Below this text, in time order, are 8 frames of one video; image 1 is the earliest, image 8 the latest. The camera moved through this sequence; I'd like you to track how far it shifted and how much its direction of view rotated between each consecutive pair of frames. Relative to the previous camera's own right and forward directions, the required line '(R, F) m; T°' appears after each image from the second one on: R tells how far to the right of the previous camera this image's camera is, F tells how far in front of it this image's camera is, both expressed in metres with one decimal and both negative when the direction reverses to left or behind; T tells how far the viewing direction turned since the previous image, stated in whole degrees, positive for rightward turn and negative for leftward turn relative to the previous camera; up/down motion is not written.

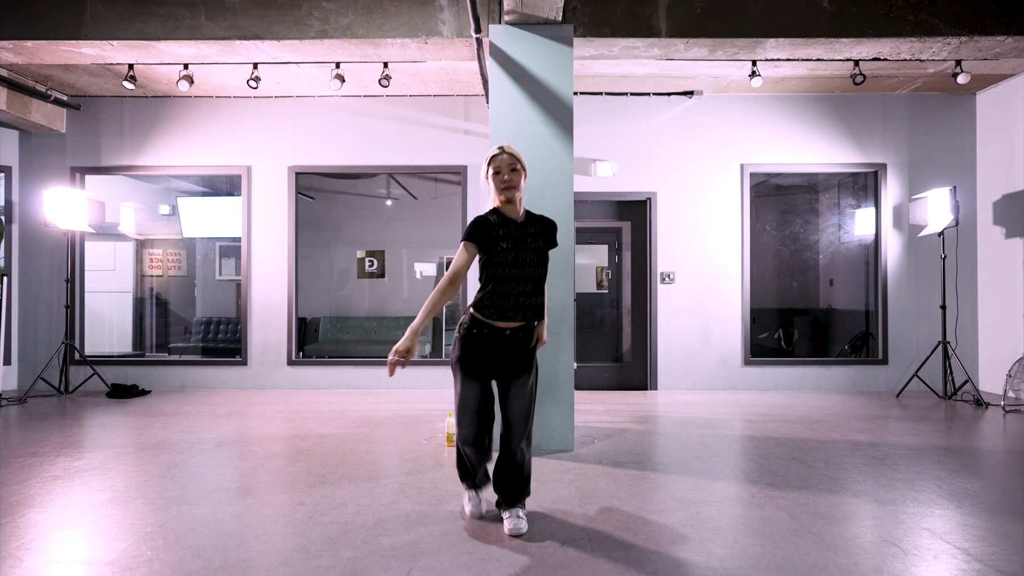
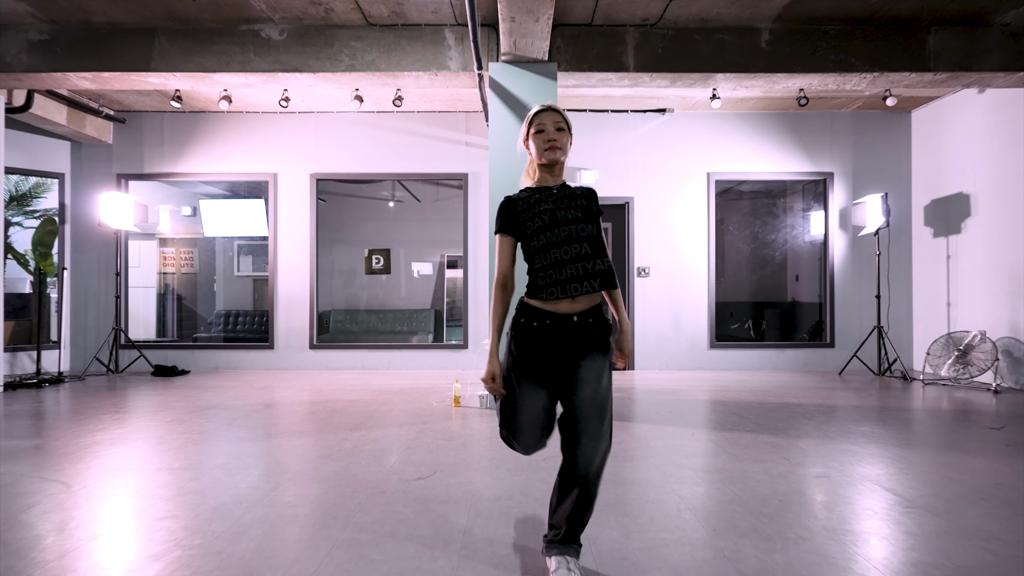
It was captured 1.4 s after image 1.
(0.0, -0.8) m; +1°
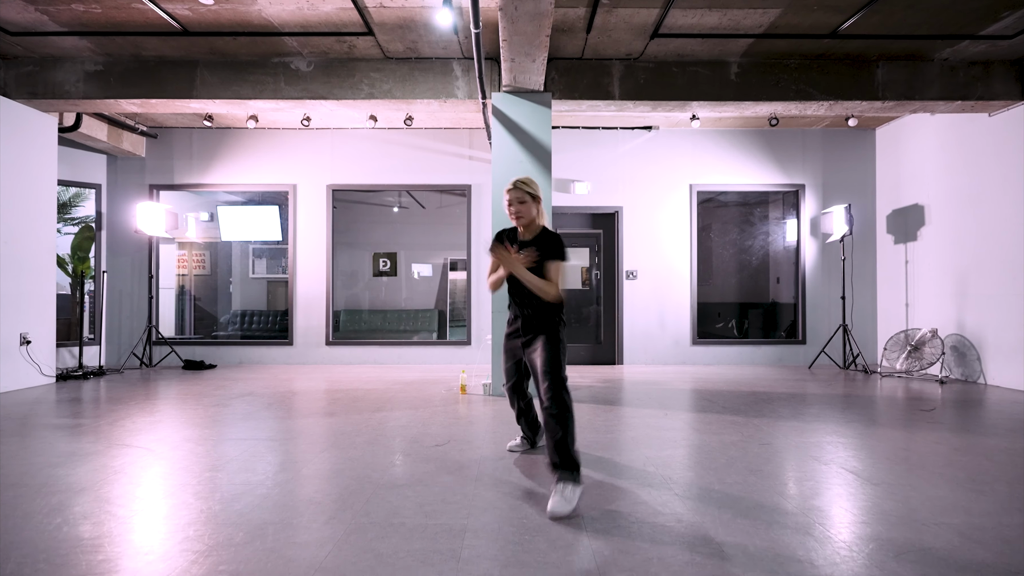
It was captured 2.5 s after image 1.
(0.0, -0.6) m; 0°
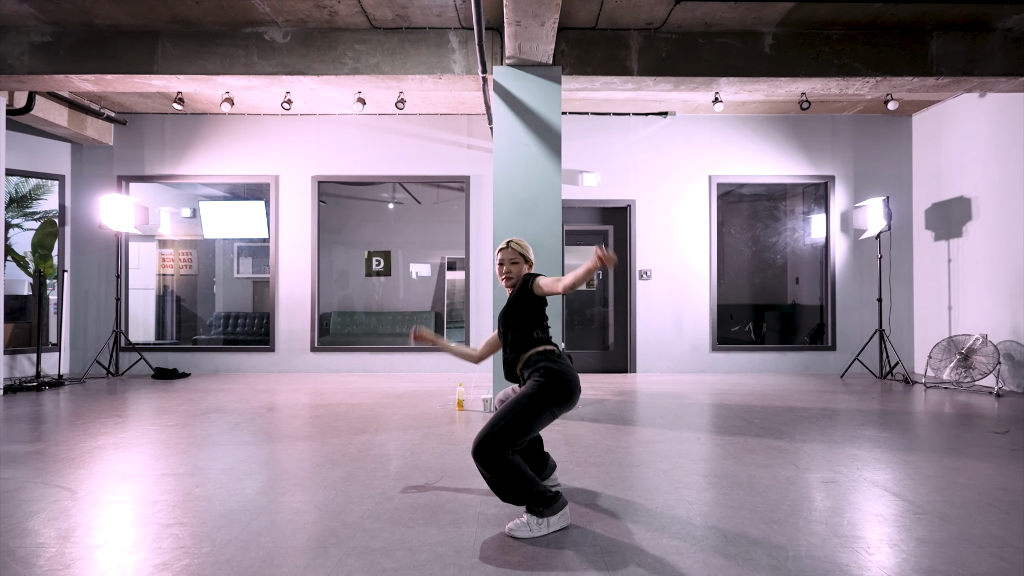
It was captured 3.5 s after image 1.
(0.0, +0.6) m; 0°
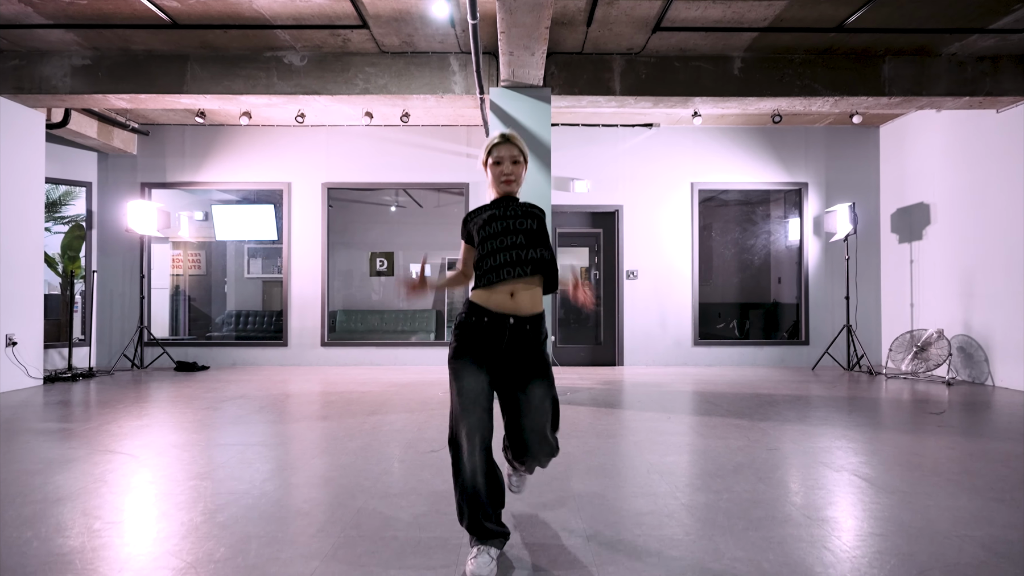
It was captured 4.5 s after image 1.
(0.0, -0.5) m; 0°
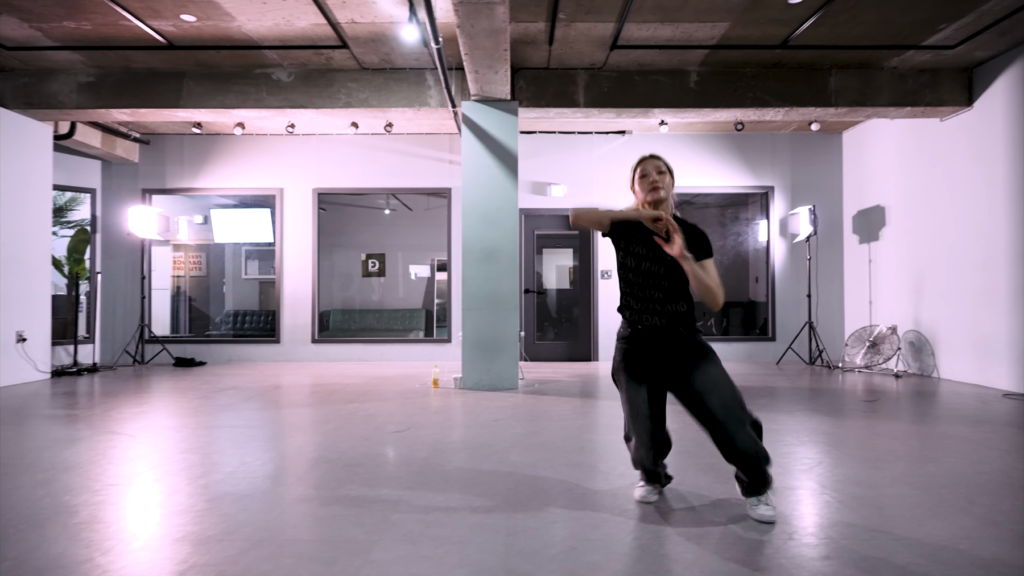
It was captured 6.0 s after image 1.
(+0.3, -0.4) m; 0°
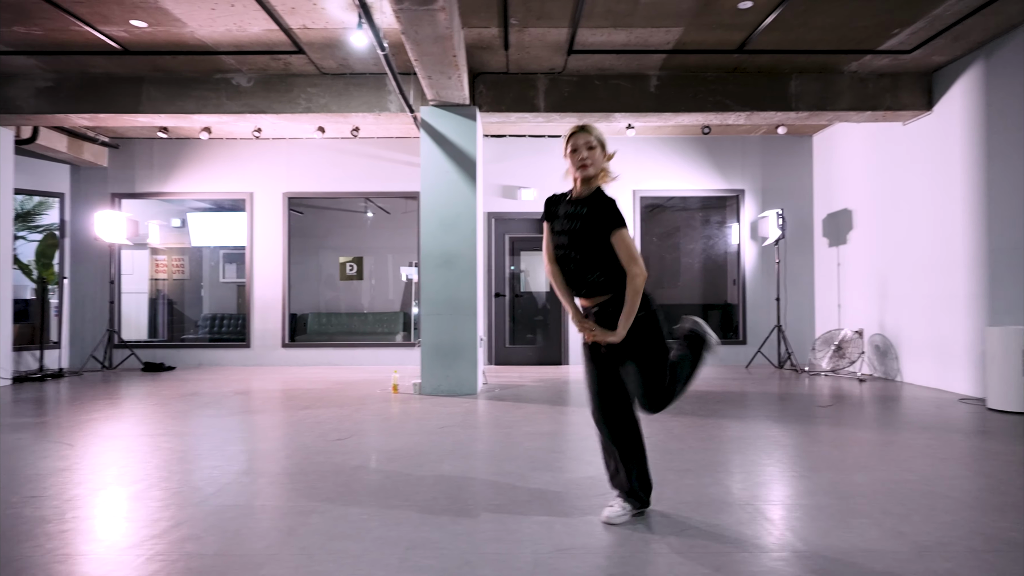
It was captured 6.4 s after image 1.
(+0.4, 0.0) m; 0°
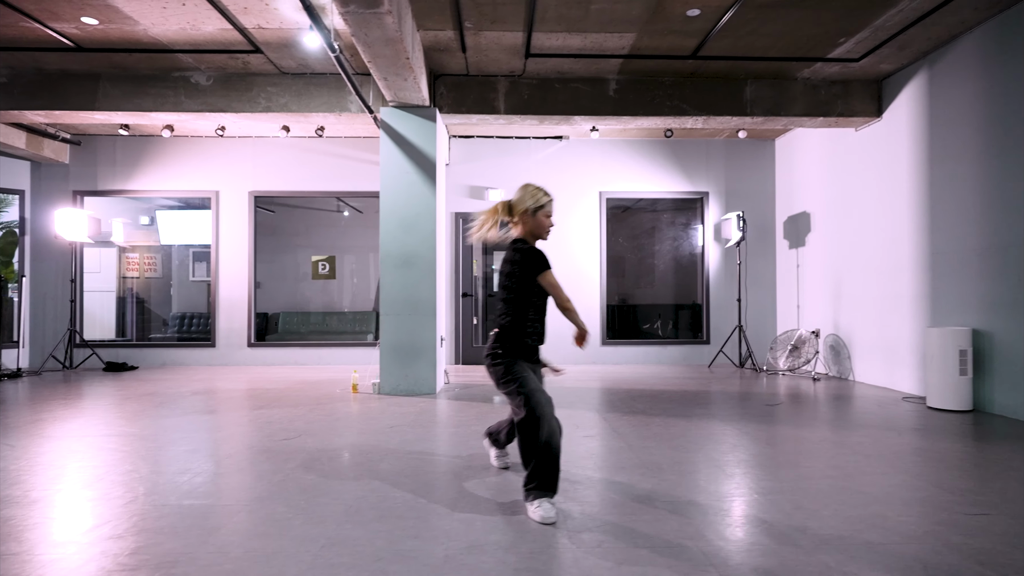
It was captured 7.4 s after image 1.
(+0.3, -0.1) m; +1°
